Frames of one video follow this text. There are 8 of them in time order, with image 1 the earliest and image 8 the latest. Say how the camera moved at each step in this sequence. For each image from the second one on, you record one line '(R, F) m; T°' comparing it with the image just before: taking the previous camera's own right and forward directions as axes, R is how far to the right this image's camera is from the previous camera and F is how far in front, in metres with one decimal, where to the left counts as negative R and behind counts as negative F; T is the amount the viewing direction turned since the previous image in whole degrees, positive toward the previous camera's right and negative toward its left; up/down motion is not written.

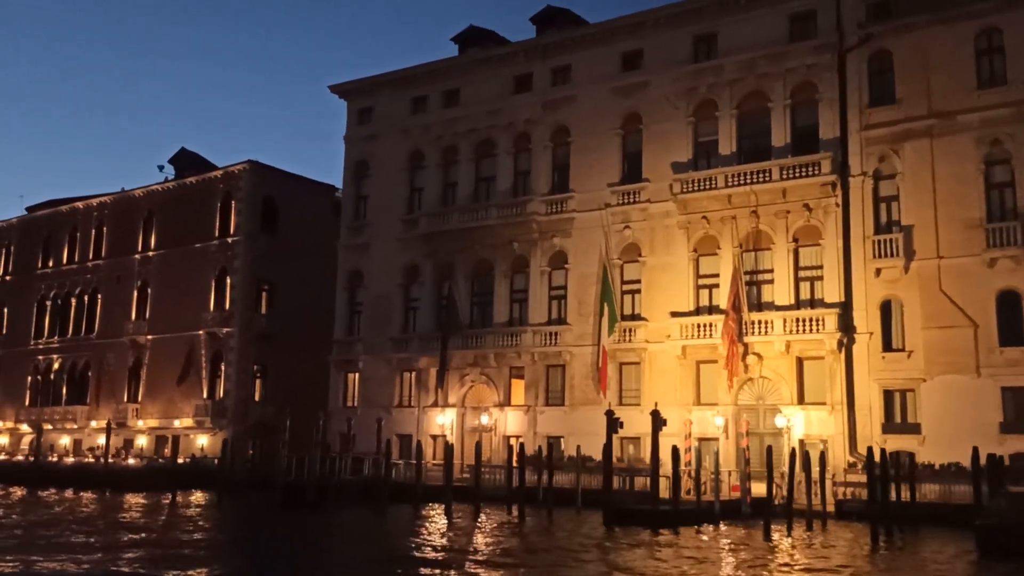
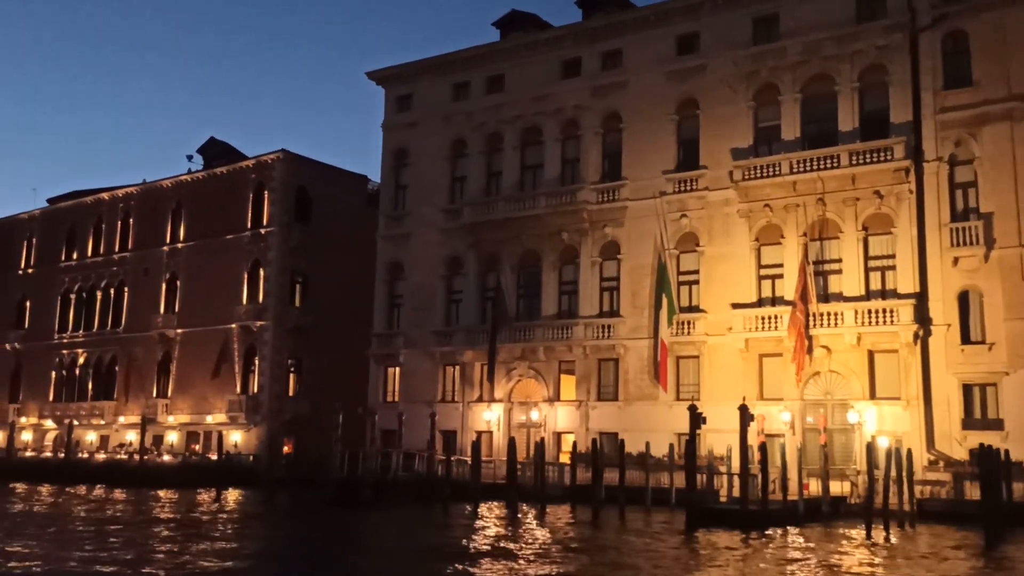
(-1.6, +1.1) m; 0°
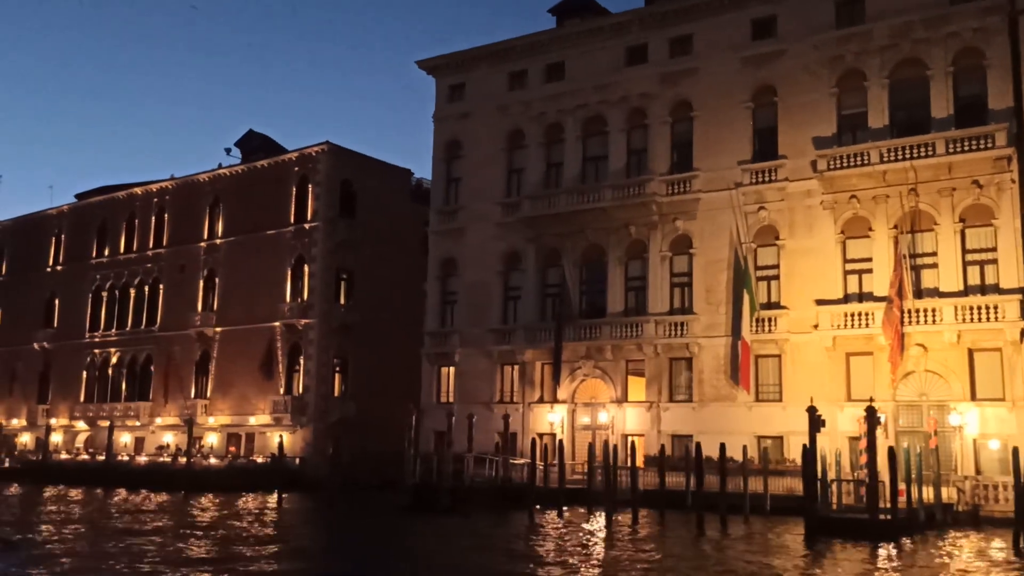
(-2.0, +1.4) m; 0°
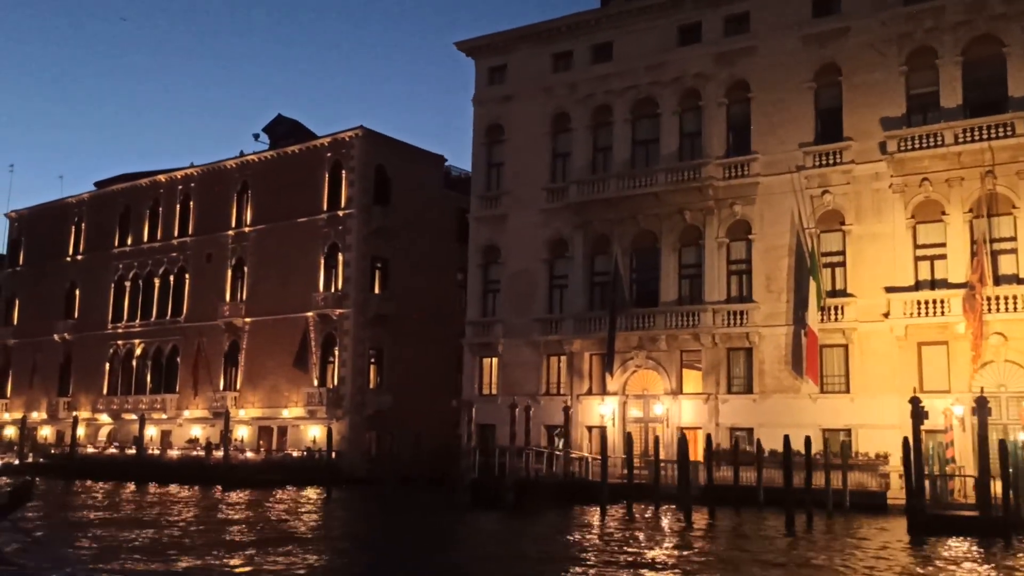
(-1.5, +1.1) m; 0°
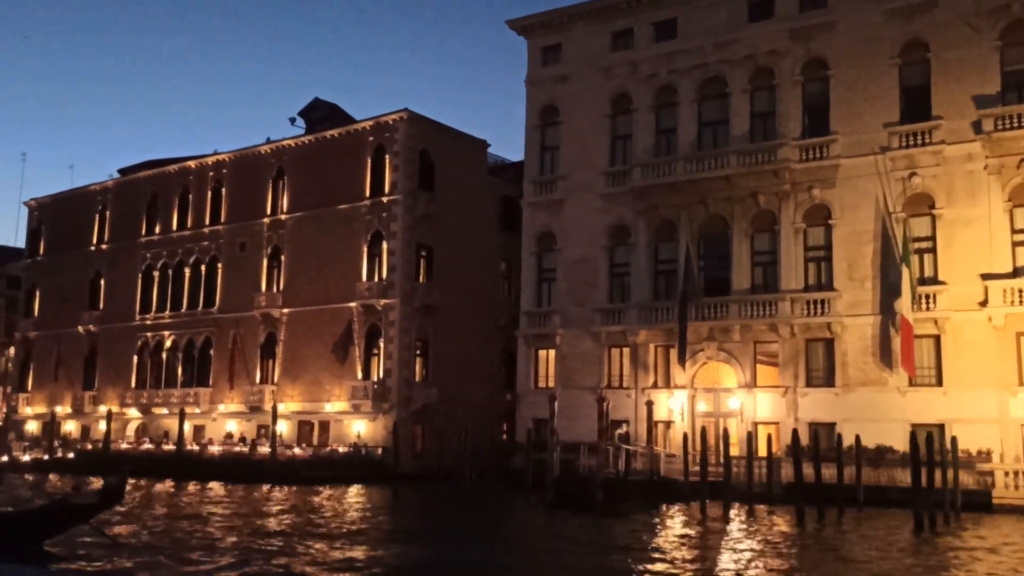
(-2.0, +1.5) m; 0°
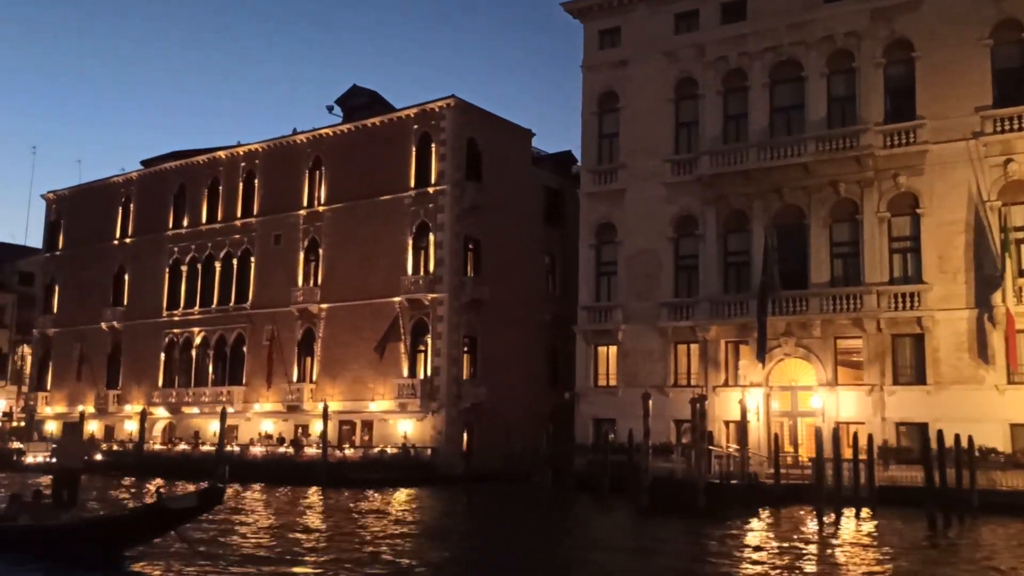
(-2.1, +1.5) m; 0°
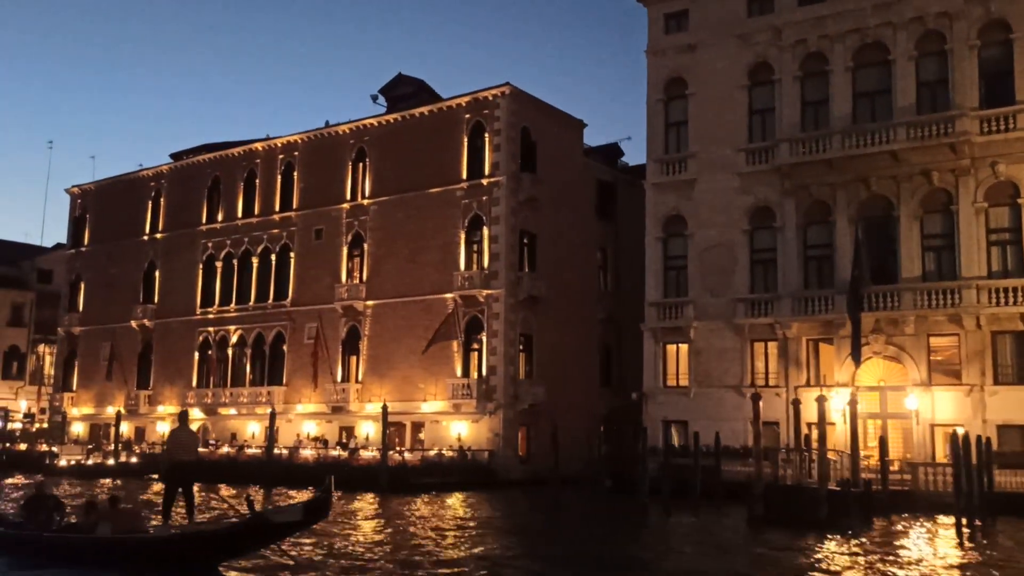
(-2.0, +1.5) m; 0°
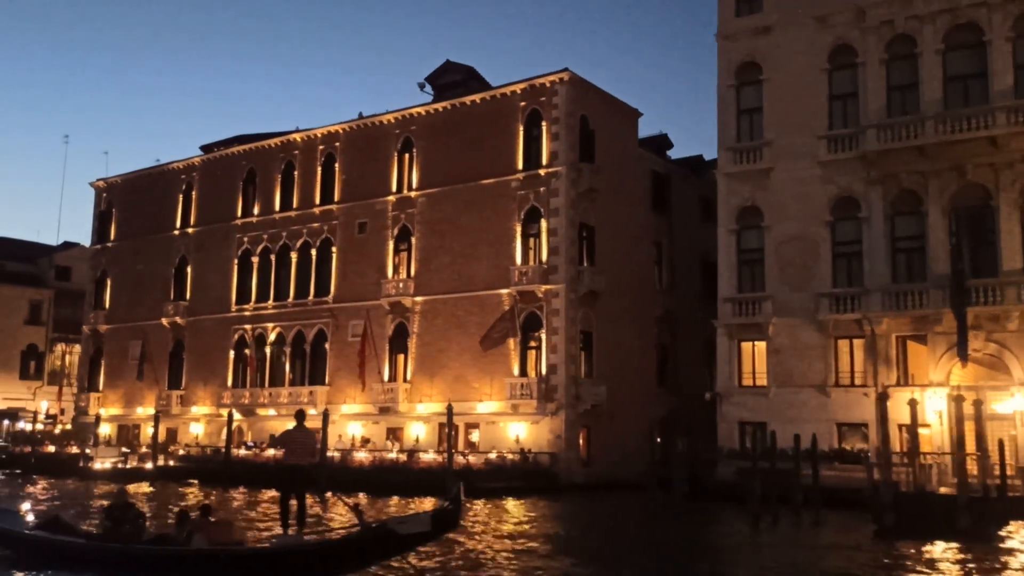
(-2.0, +1.5) m; 0°
